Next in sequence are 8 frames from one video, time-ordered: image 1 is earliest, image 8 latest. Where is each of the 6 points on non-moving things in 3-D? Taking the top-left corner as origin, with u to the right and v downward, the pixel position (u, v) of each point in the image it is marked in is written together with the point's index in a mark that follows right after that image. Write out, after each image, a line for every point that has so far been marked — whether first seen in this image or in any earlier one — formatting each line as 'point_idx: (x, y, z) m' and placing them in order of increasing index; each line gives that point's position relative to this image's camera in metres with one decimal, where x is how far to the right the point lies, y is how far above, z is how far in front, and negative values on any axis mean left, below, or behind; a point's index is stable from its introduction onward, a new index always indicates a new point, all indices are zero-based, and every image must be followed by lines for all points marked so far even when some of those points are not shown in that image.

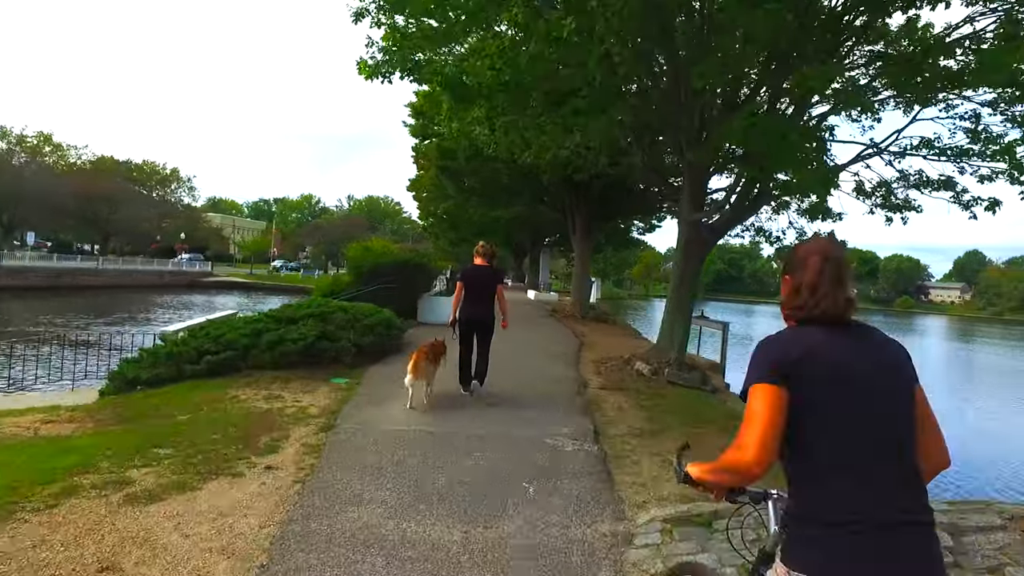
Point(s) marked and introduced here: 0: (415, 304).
0: (-2.0, -0.4, +14.0) m
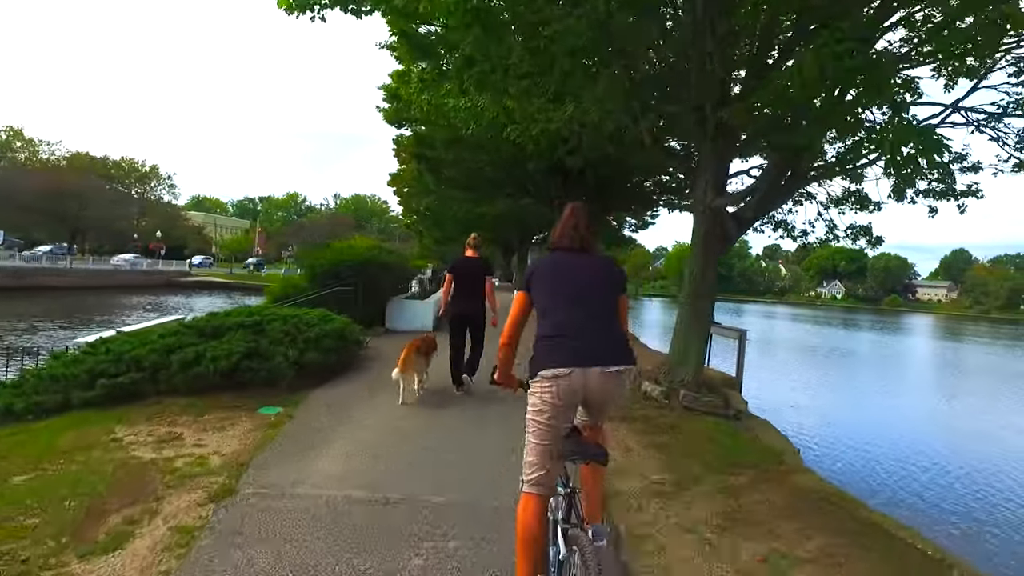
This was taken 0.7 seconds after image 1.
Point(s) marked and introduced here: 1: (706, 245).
0: (-2.4, -0.4, +12.2) m
1: (+2.3, +0.5, +7.8) m
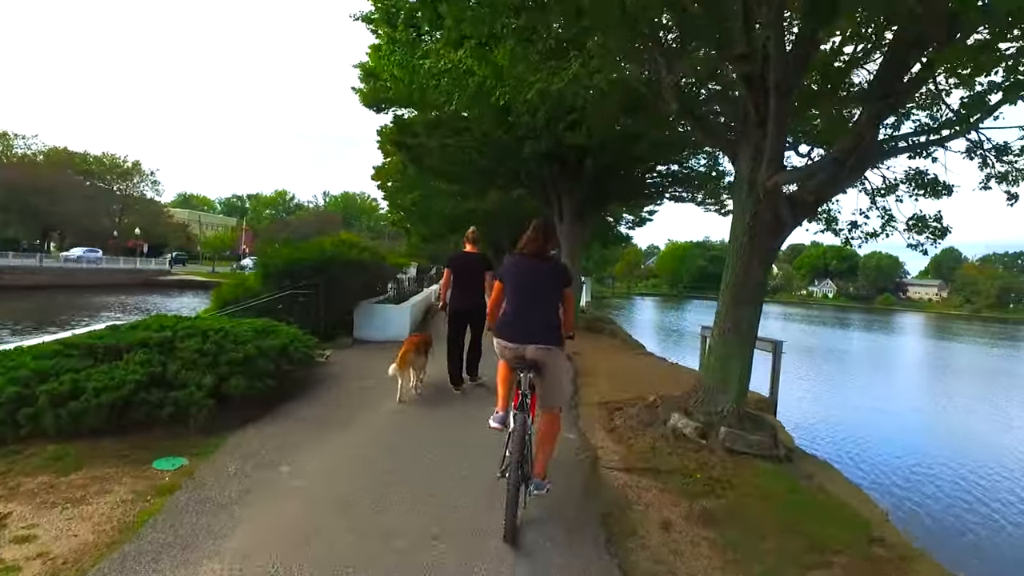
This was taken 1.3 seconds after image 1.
0: (-2.5, -0.4, +10.4) m
1: (+2.2, +0.5, +6.0) m
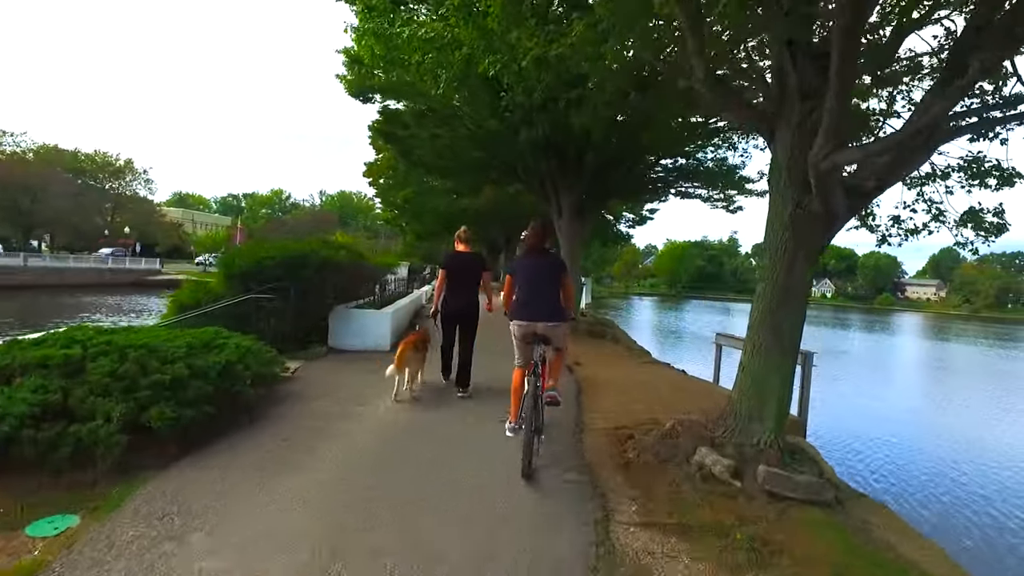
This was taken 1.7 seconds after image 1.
0: (-2.6, -0.5, +9.3) m
1: (+2.1, +0.4, +5.0) m
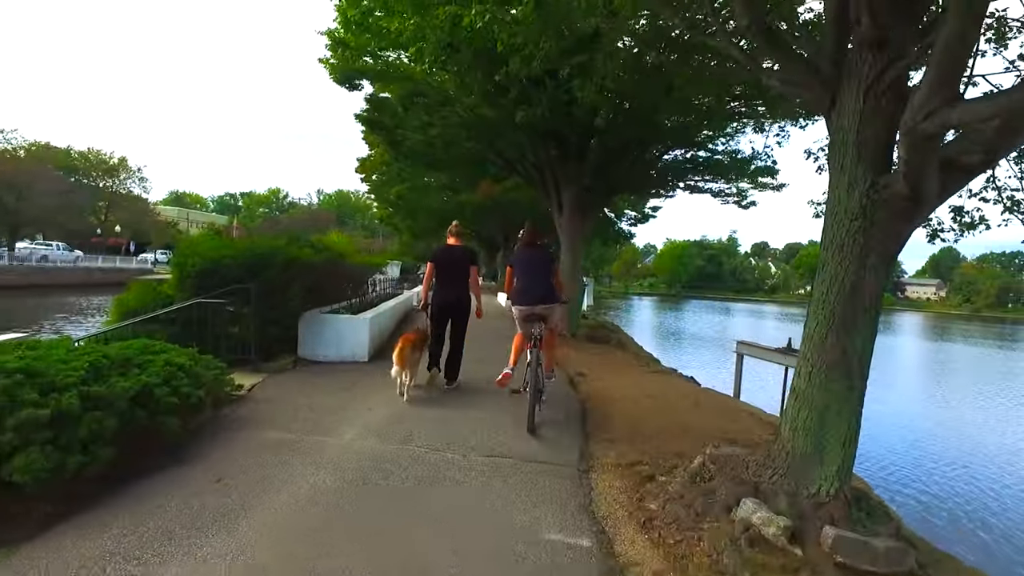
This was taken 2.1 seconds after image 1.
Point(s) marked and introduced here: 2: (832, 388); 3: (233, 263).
0: (-2.7, -0.5, +8.2) m
1: (+2.1, +0.4, +3.8) m
2: (+1.9, -0.6, +4.0) m
3: (-3.2, +0.3, +7.5) m
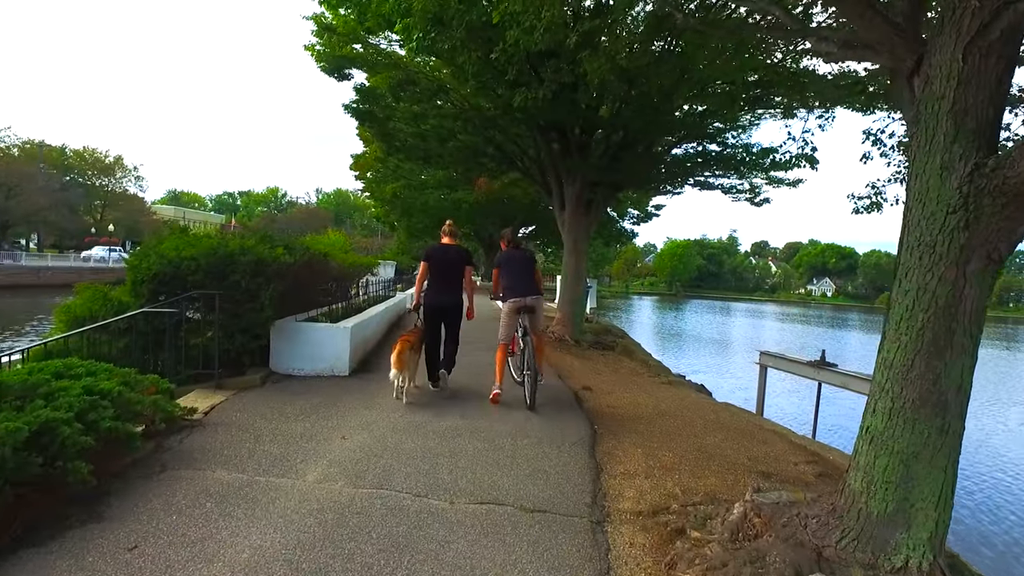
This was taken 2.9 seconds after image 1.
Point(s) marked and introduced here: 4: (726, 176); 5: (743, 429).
0: (-2.7, -0.6, +7.3) m
1: (+2.1, +0.3, +2.9) m
2: (+1.9, -0.7, +3.1) m
3: (-3.2, +0.3, +6.7) m
4: (+4.7, +2.4, +14.5) m
5: (+2.5, -1.5, +7.0) m
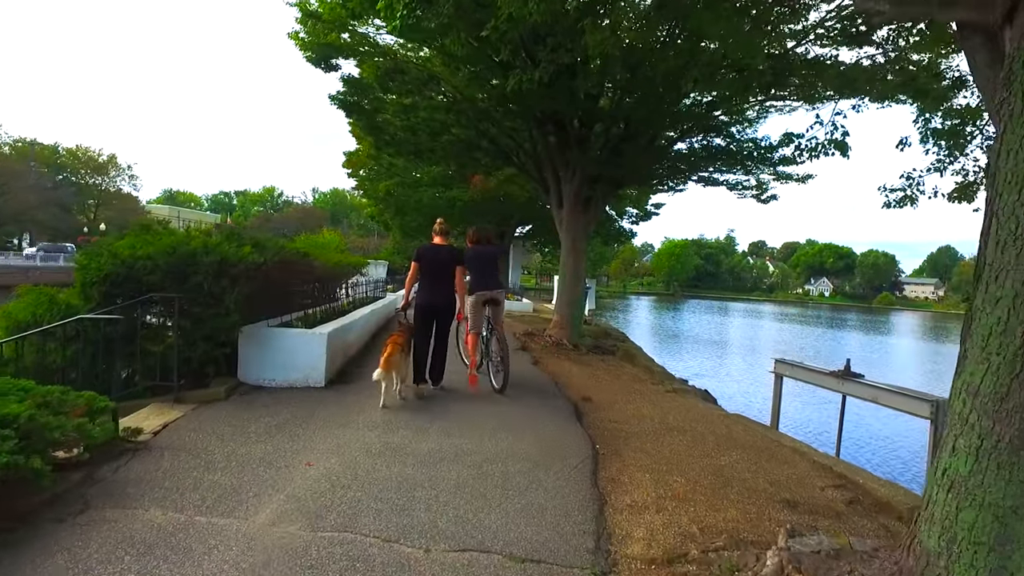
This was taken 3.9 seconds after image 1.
0: (-2.7, -0.6, +6.6) m
1: (+2.0, +0.3, +2.3) m
2: (+1.8, -0.7, +2.4) m
3: (-3.3, +0.3, +6.0) m
4: (+4.6, +2.4, +13.9) m
5: (+2.4, -1.5, +6.4) m
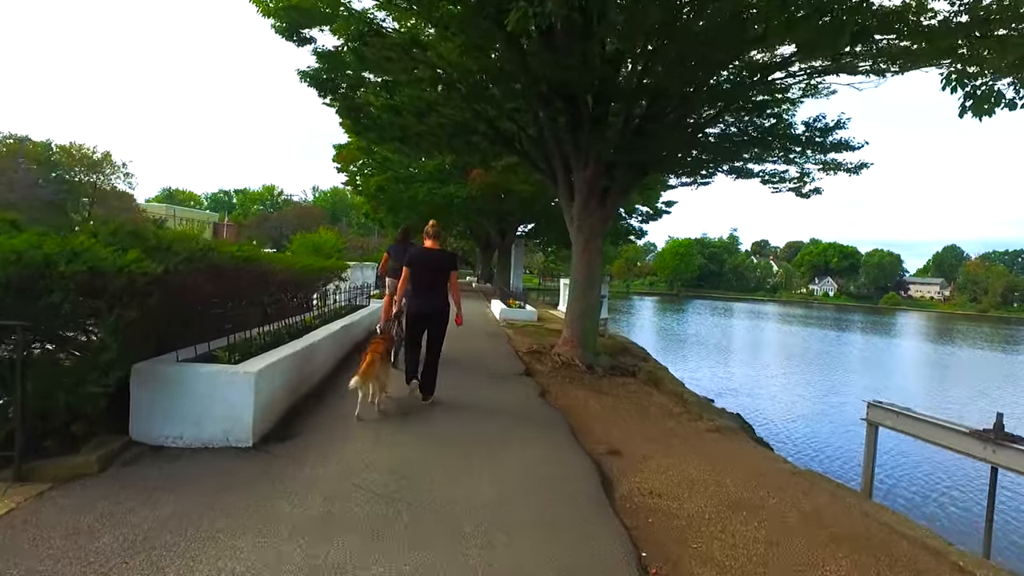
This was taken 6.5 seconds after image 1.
0: (-2.7, -0.7, +4.7) m
1: (+2.0, +0.1, +0.3) m
2: (+1.8, -0.8, +0.5) m
3: (-3.2, +0.1, +4.0) m
4: (+4.6, +2.3, +11.9) m
5: (+2.4, -1.7, +4.4) m
